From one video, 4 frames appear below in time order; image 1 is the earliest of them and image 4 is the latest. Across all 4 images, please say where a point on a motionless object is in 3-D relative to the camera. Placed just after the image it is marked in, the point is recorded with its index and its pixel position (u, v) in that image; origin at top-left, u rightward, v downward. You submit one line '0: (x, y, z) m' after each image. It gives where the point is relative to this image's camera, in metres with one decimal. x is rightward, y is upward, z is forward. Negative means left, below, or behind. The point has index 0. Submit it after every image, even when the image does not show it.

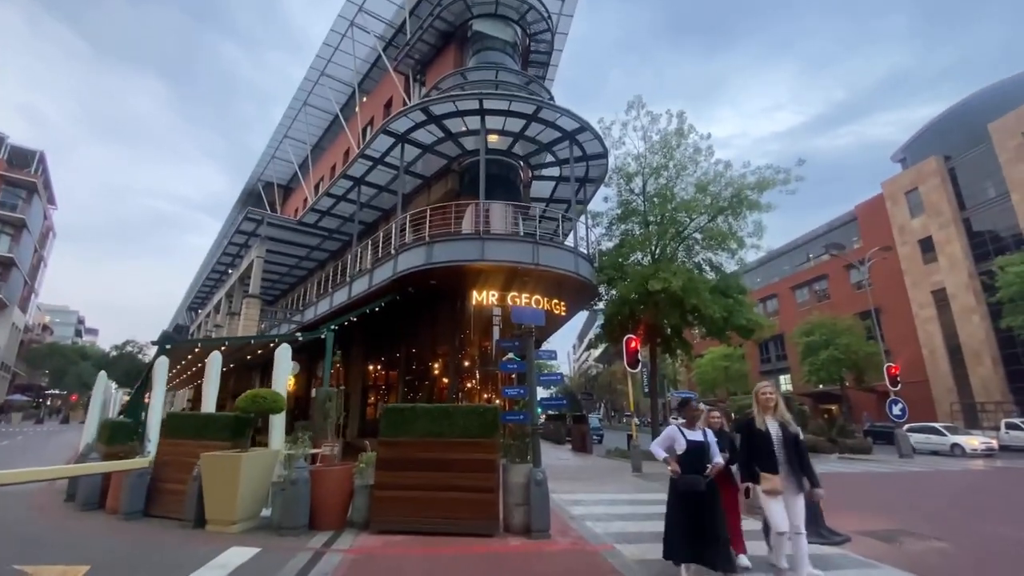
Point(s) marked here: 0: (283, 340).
0: (-9.3, -2.1, +18.8) m
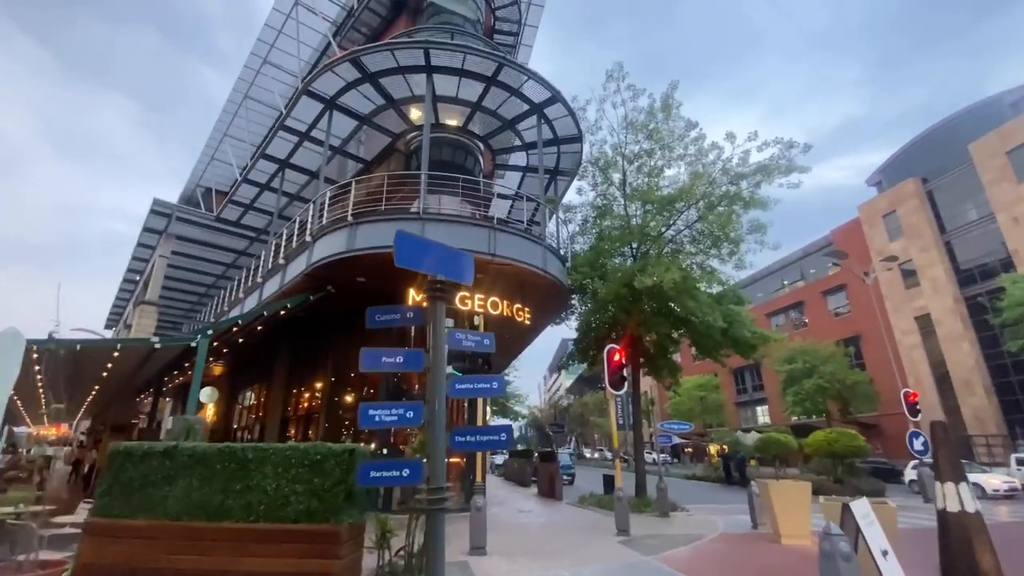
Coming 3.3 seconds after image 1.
0: (-10.9, -1.8, +13.7) m
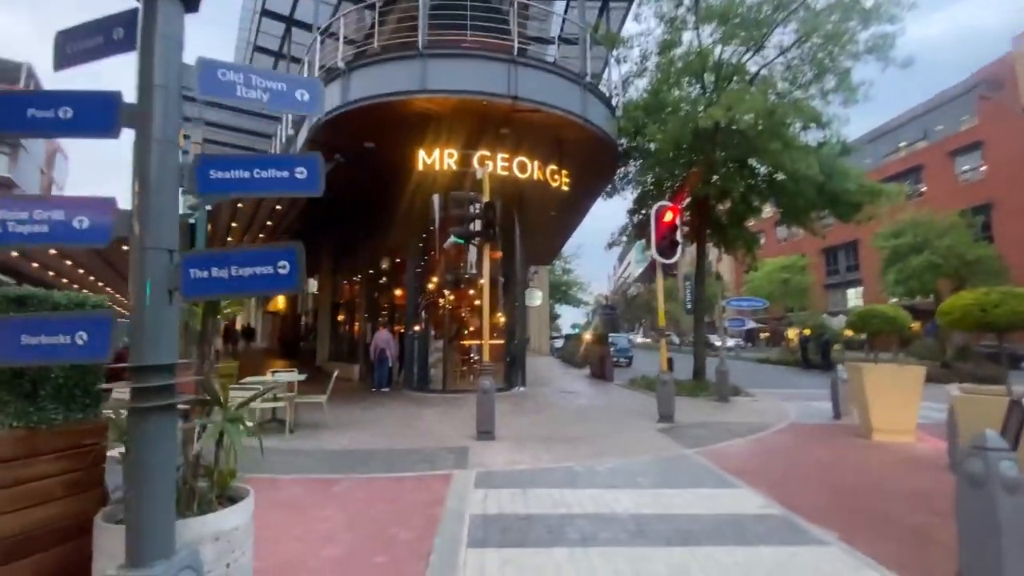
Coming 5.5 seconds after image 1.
0: (-10.1, +1.6, +13.0) m
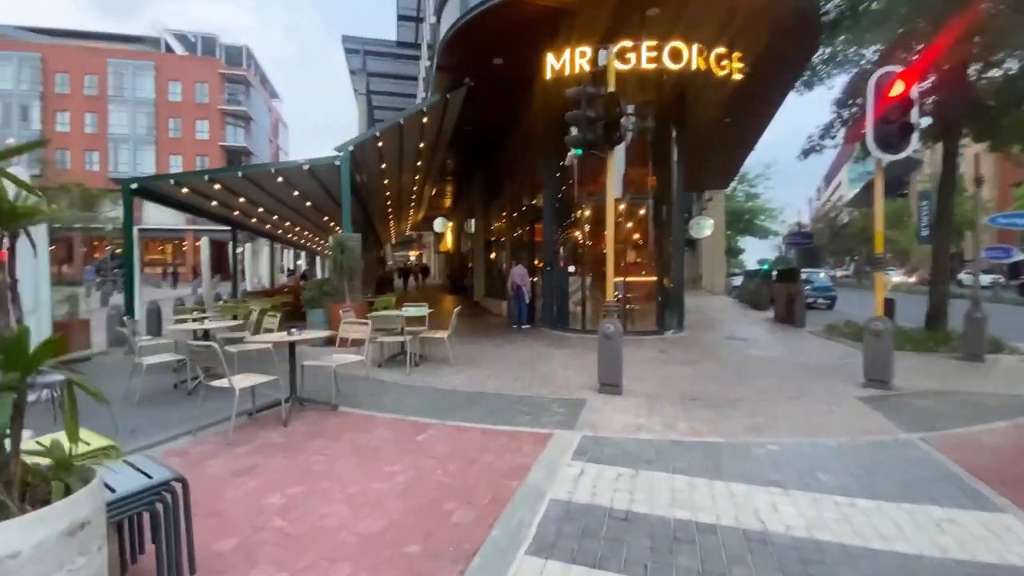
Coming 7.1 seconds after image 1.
0: (-6.1, +3.4, +14.1) m
